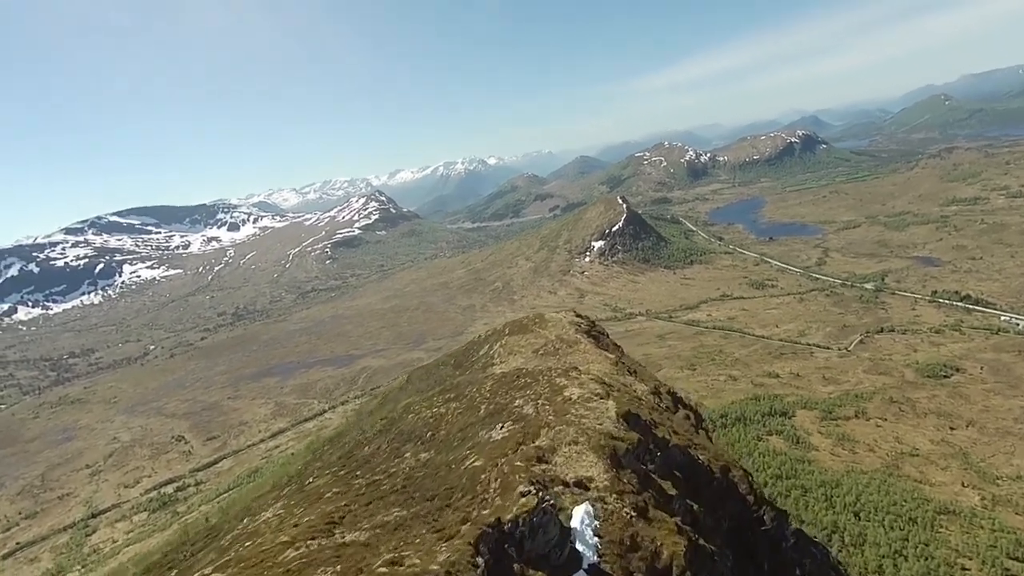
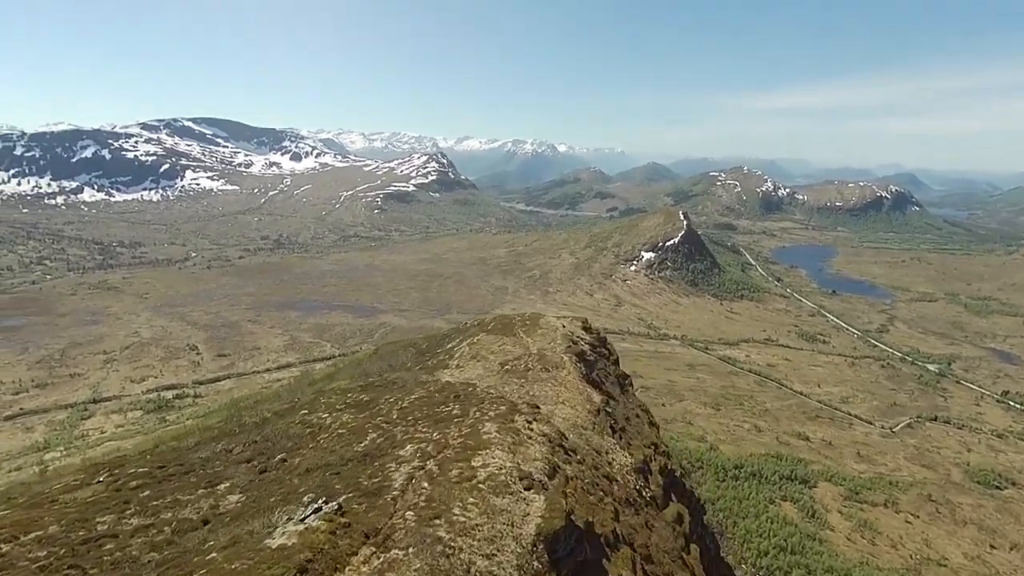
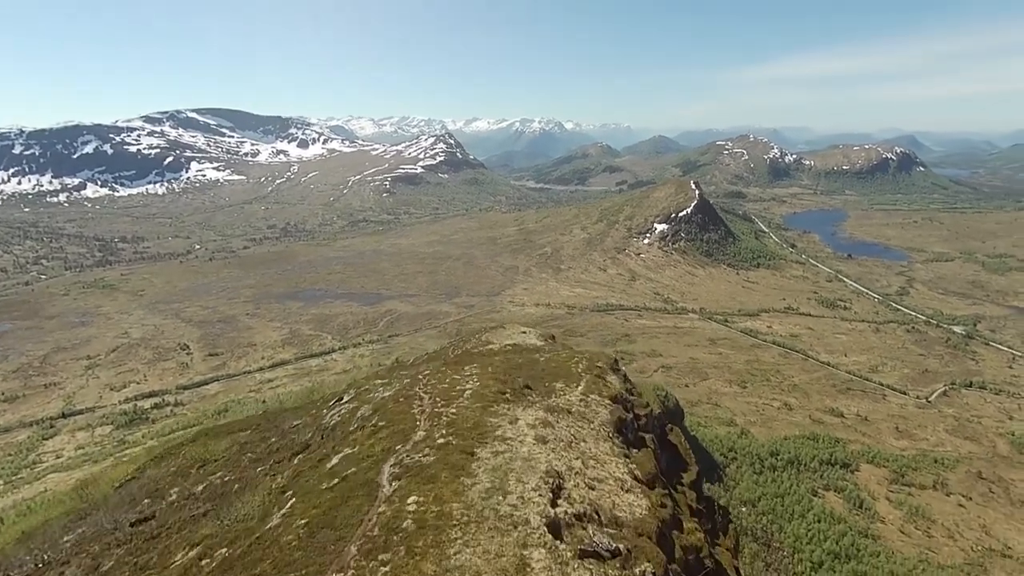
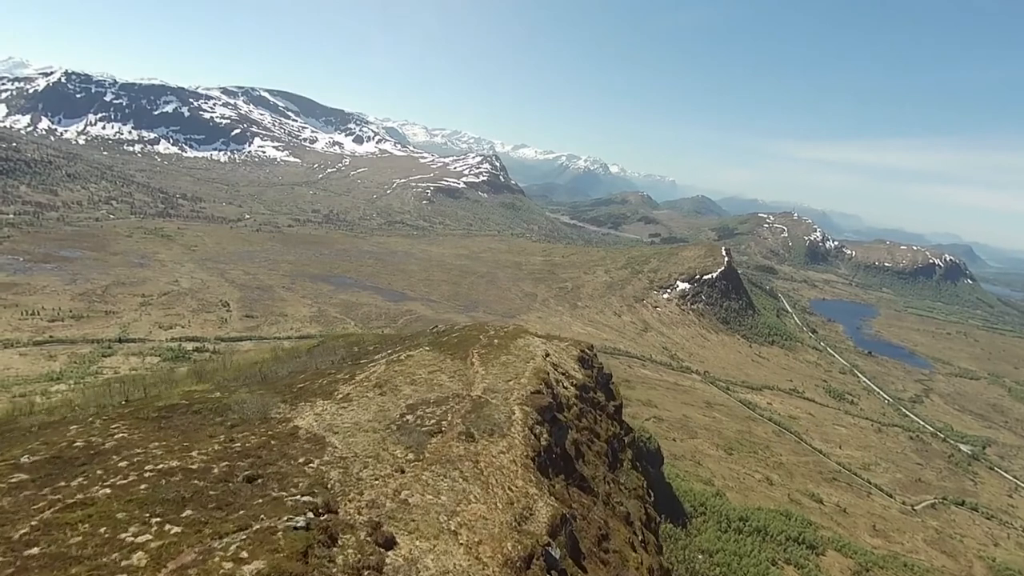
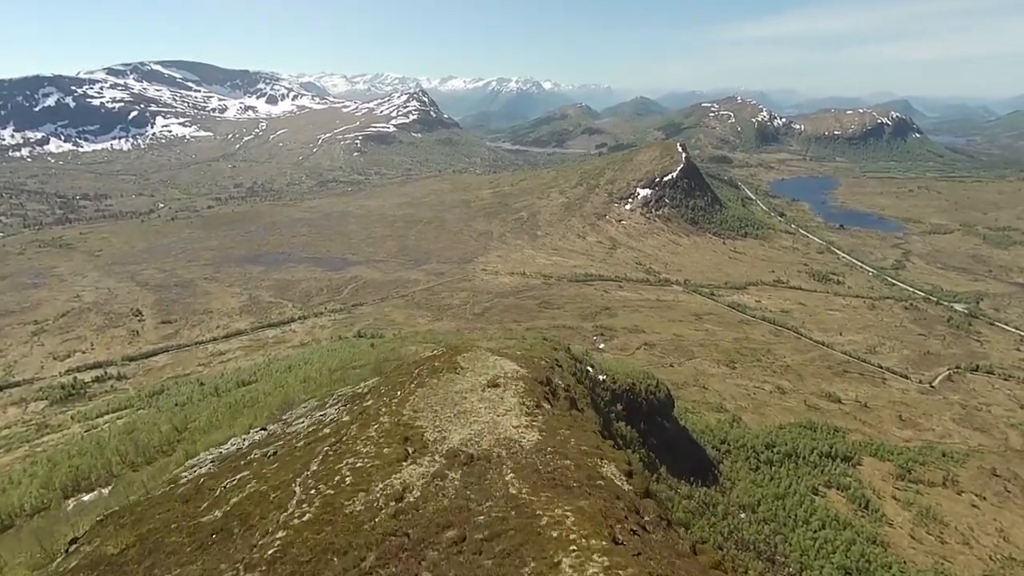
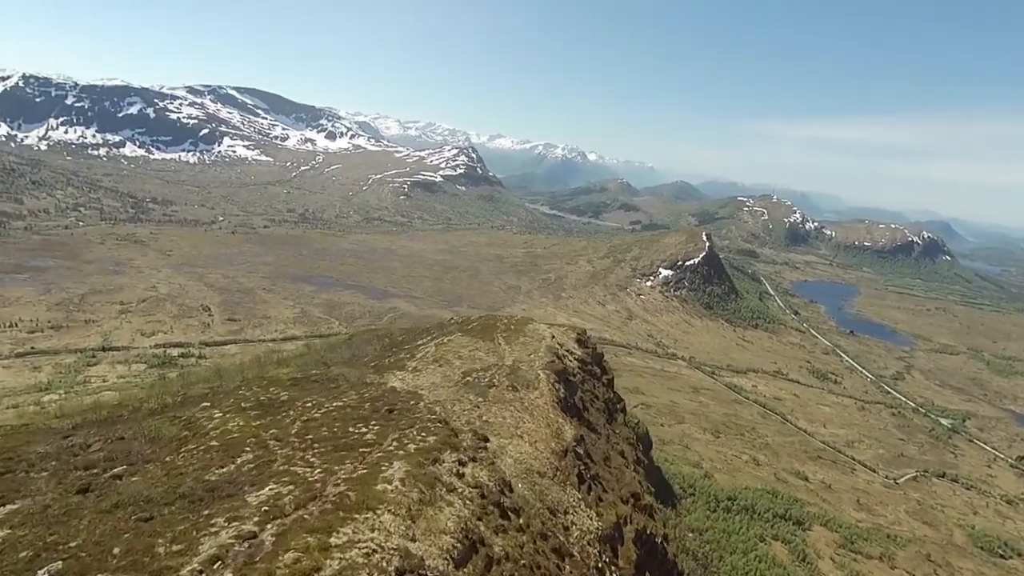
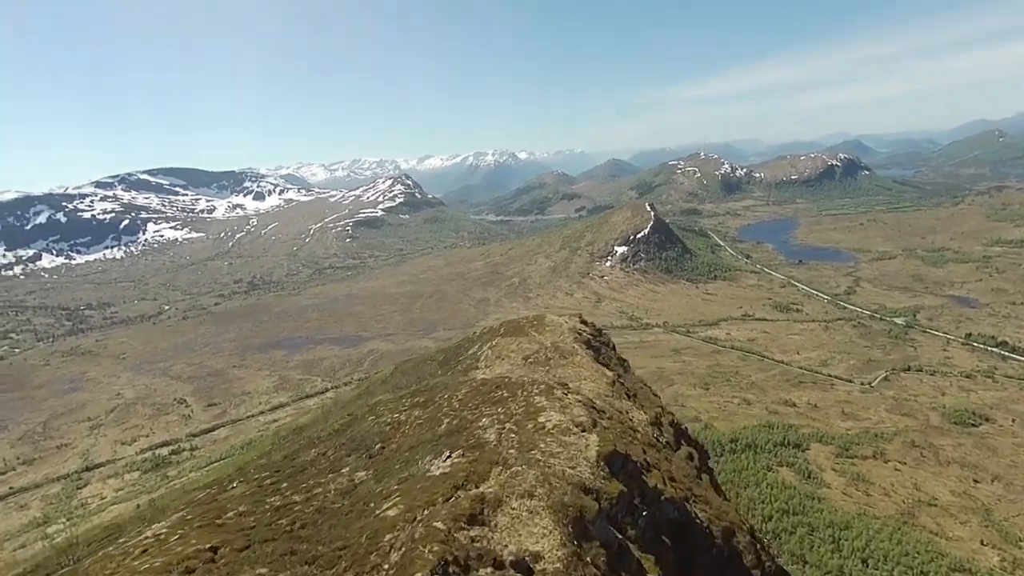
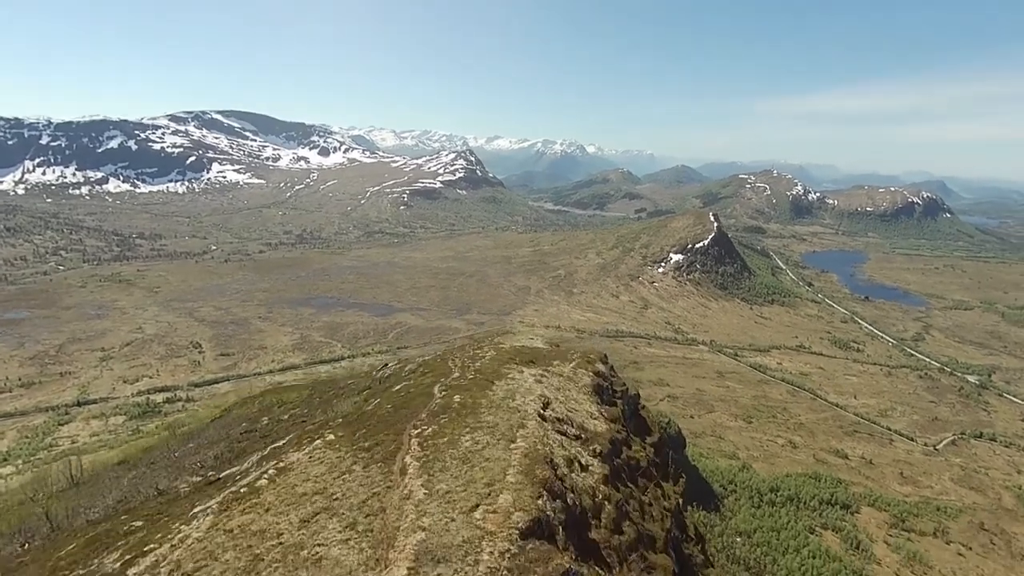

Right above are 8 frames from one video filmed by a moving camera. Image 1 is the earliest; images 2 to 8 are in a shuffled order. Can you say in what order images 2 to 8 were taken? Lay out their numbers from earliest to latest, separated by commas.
7, 2, 6, 4, 8, 3, 5
